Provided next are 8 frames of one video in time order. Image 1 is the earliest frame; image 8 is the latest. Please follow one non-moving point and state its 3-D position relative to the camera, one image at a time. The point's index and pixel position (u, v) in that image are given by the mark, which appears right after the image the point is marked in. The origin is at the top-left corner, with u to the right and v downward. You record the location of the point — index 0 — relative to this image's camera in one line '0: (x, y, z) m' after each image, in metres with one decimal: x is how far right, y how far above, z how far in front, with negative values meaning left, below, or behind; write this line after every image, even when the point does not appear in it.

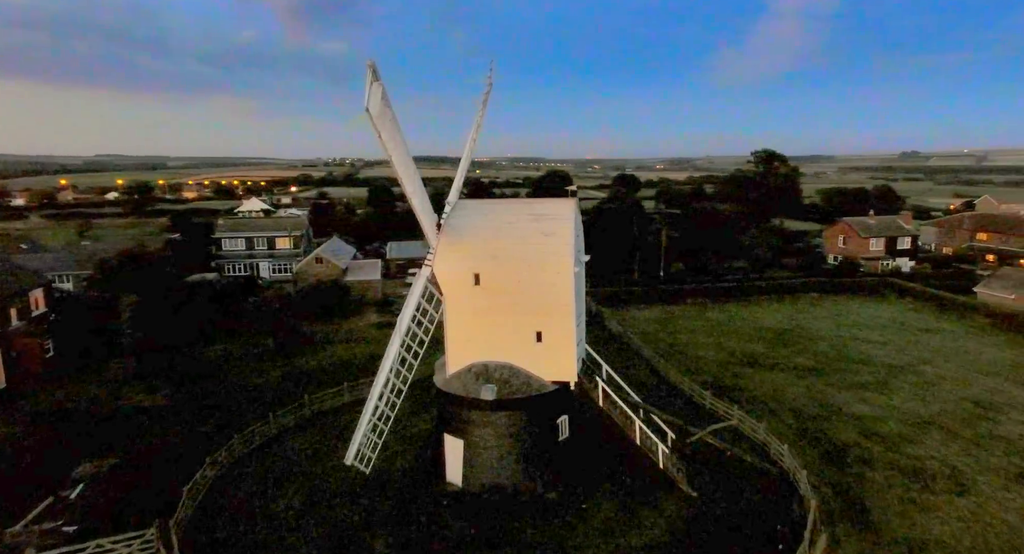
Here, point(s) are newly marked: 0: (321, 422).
0: (-5.2, -3.9, +16.2) m
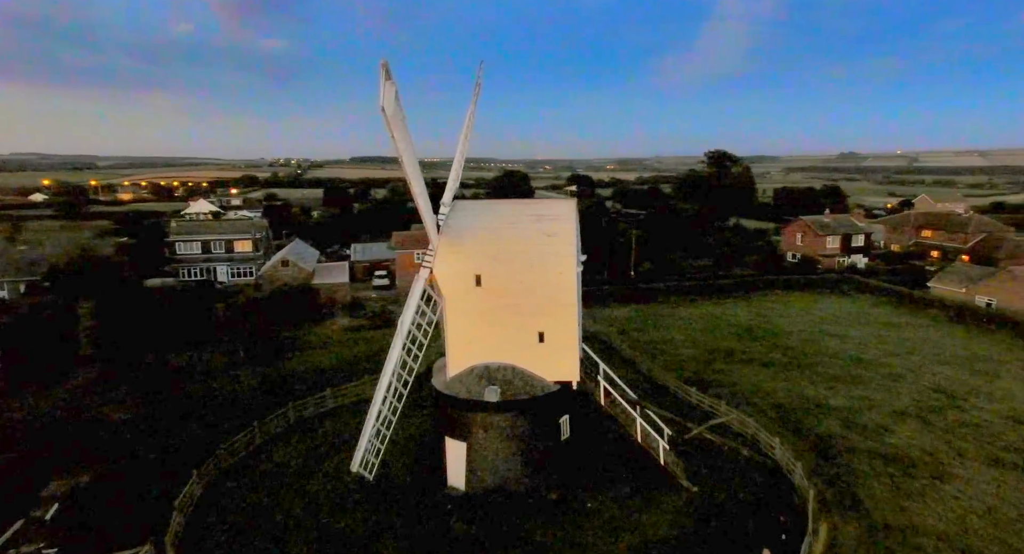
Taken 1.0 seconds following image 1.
0: (-5.4, -4.0, +15.8) m
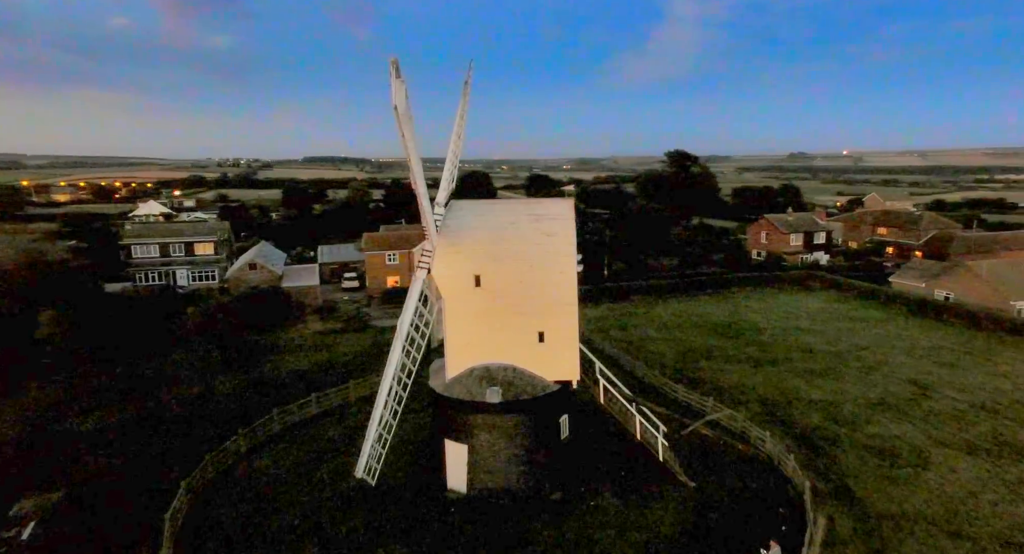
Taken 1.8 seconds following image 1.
0: (-5.6, -4.0, +15.4) m
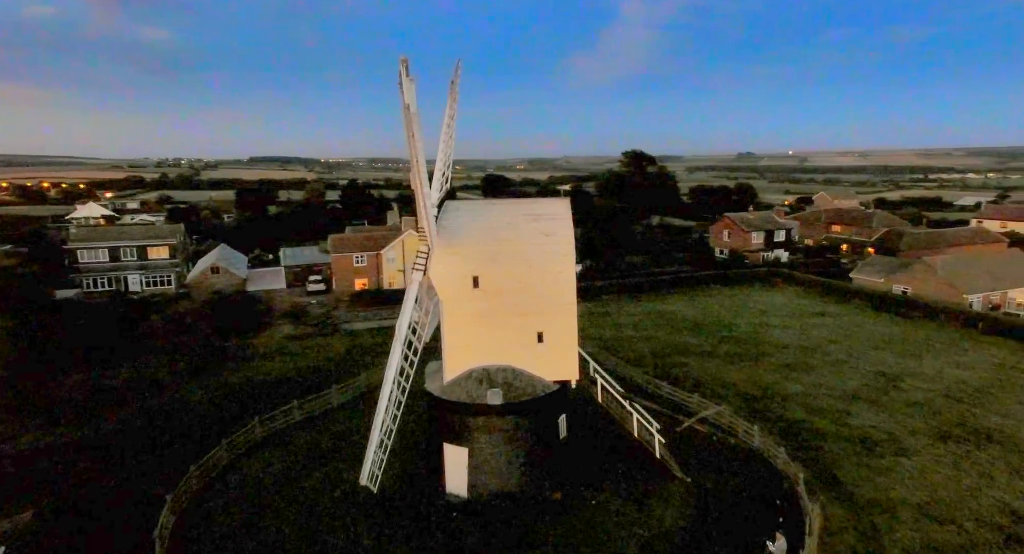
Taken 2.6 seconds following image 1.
0: (-5.8, -4.1, +14.9) m
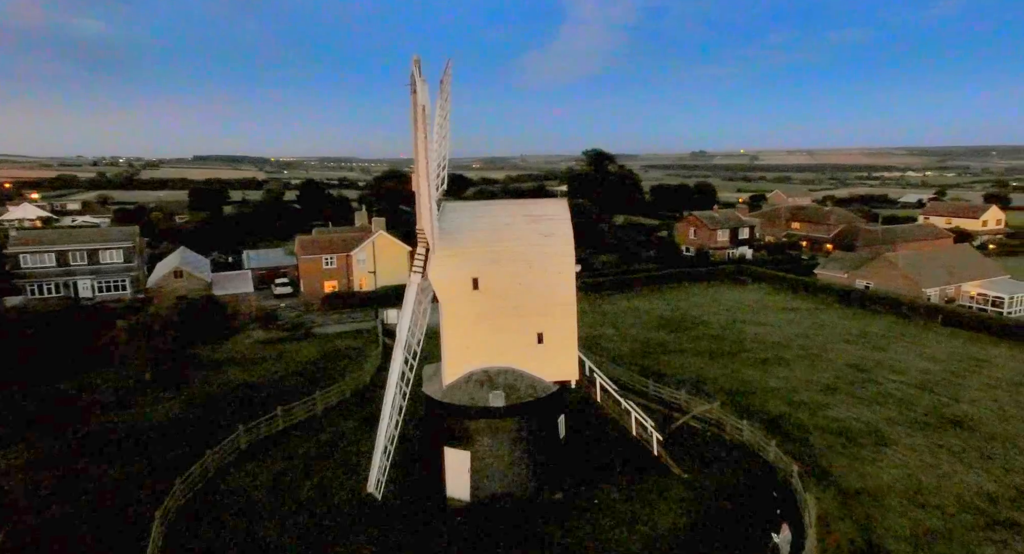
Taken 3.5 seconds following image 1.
0: (-5.9, -4.2, +14.5) m
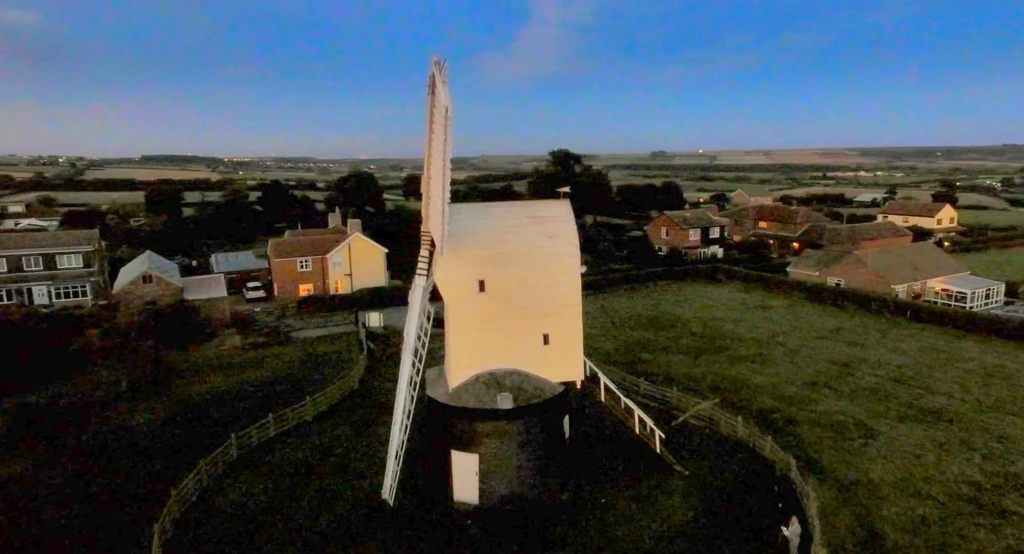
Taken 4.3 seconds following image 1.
0: (-5.9, -4.3, +14.2) m
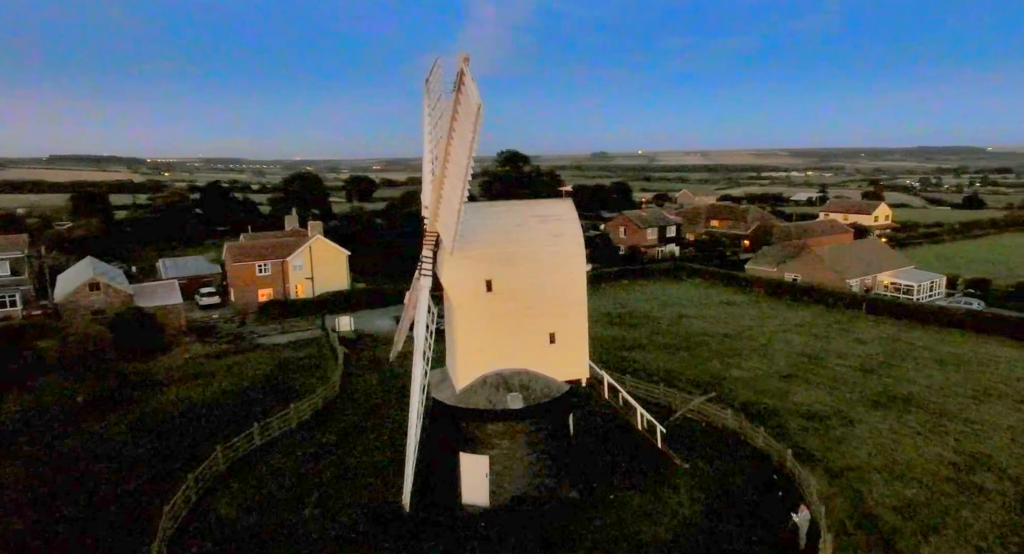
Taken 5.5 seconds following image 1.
0: (-5.9, -4.4, +13.7) m
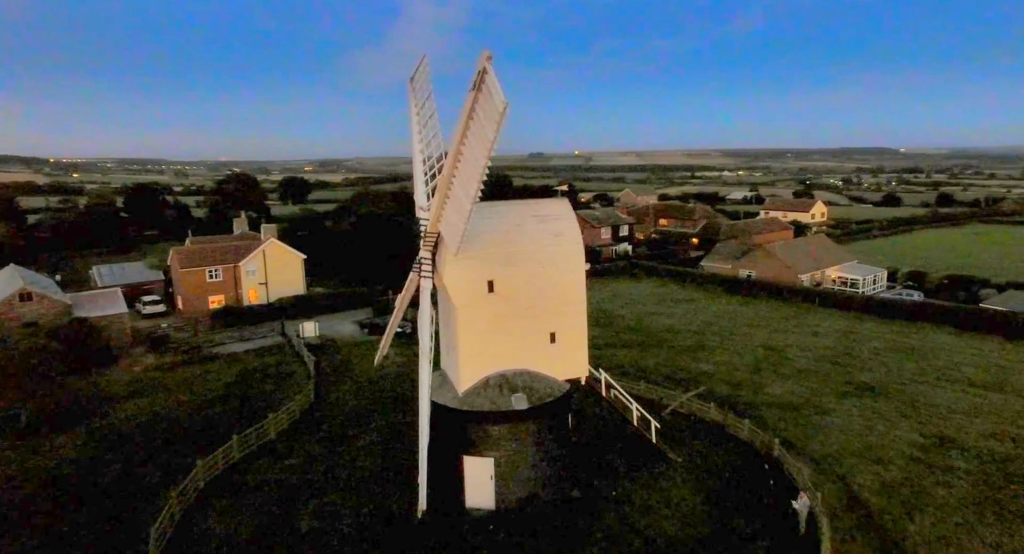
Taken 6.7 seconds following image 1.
0: (-6.0, -4.5, +13.1) m
